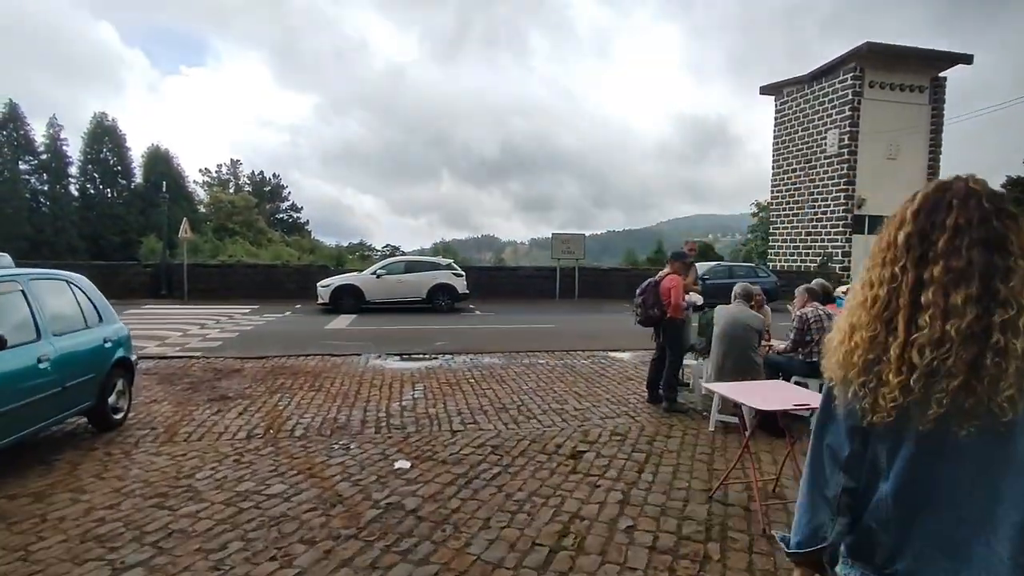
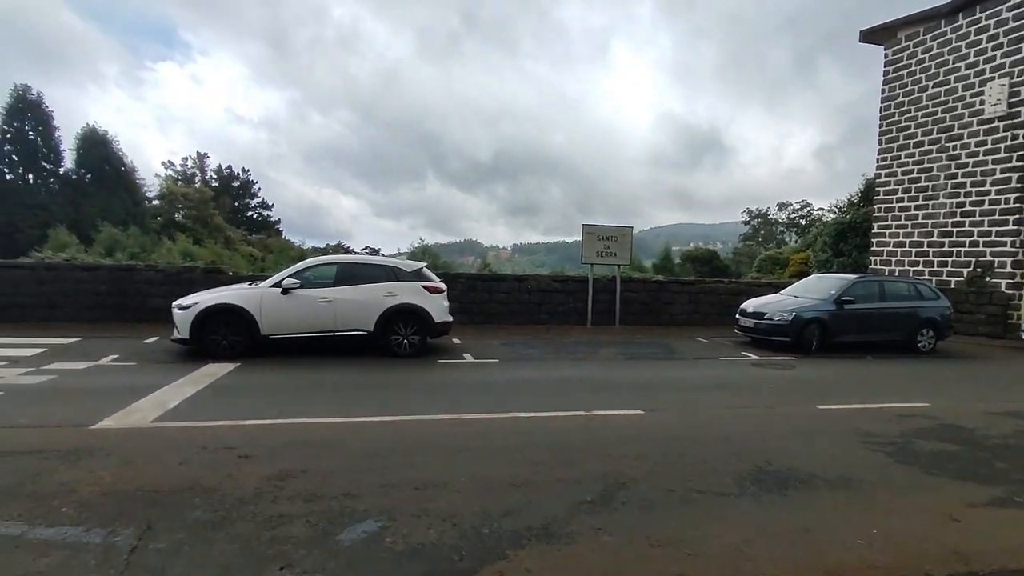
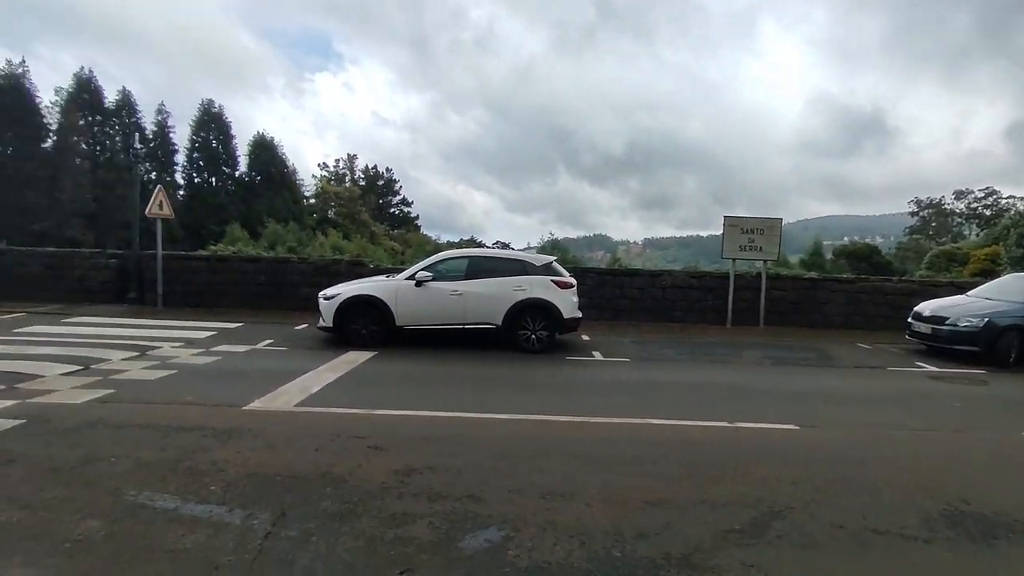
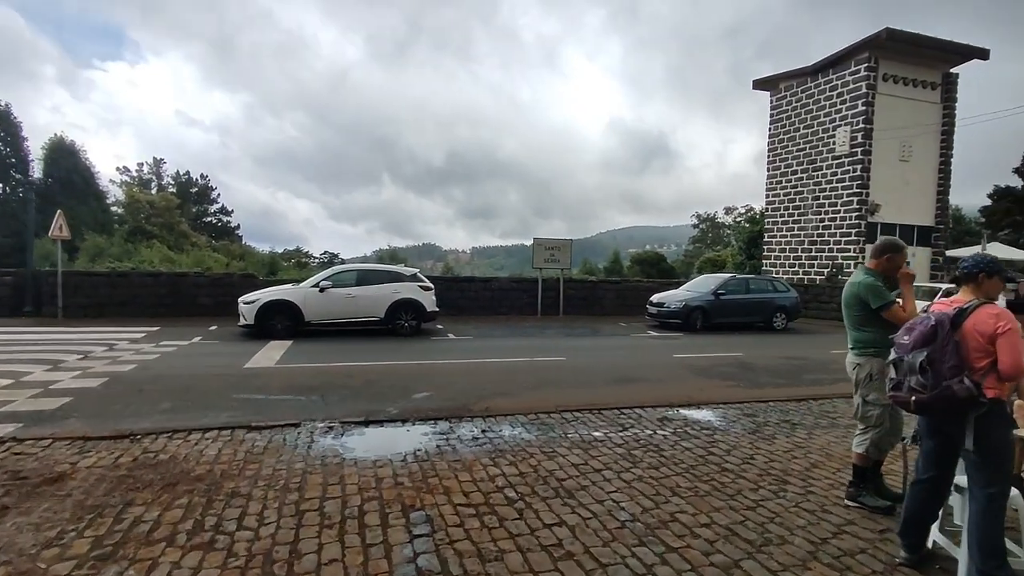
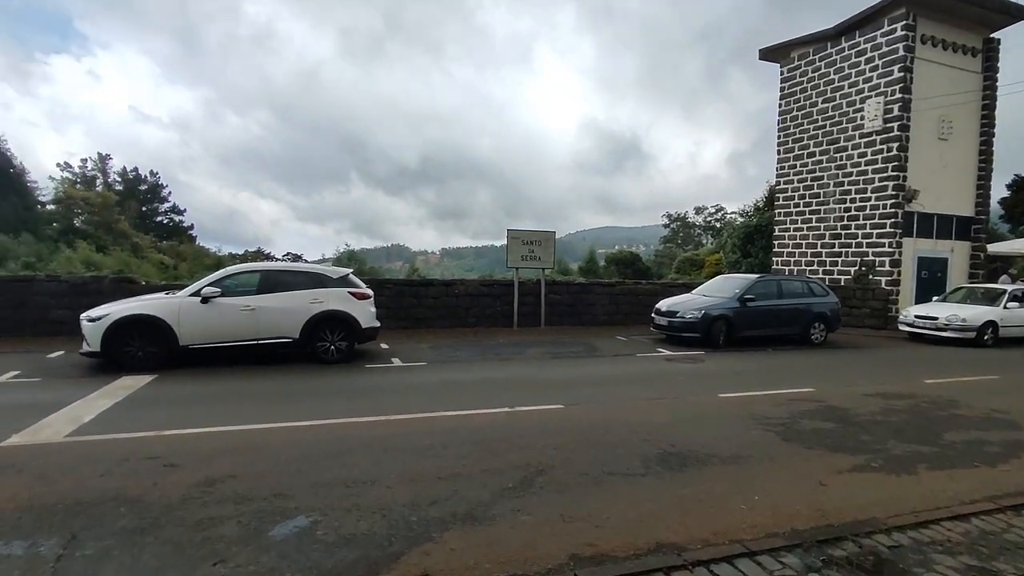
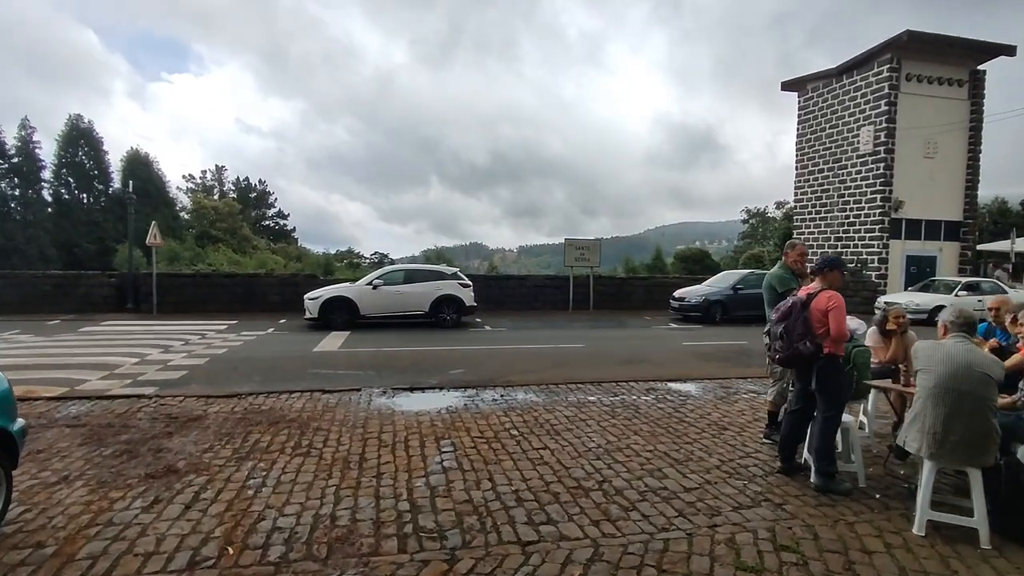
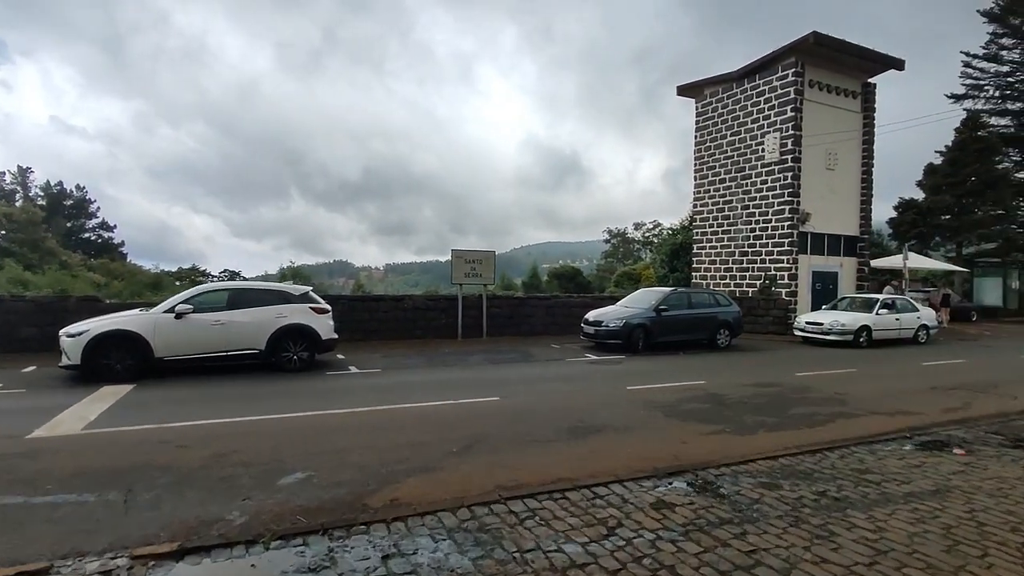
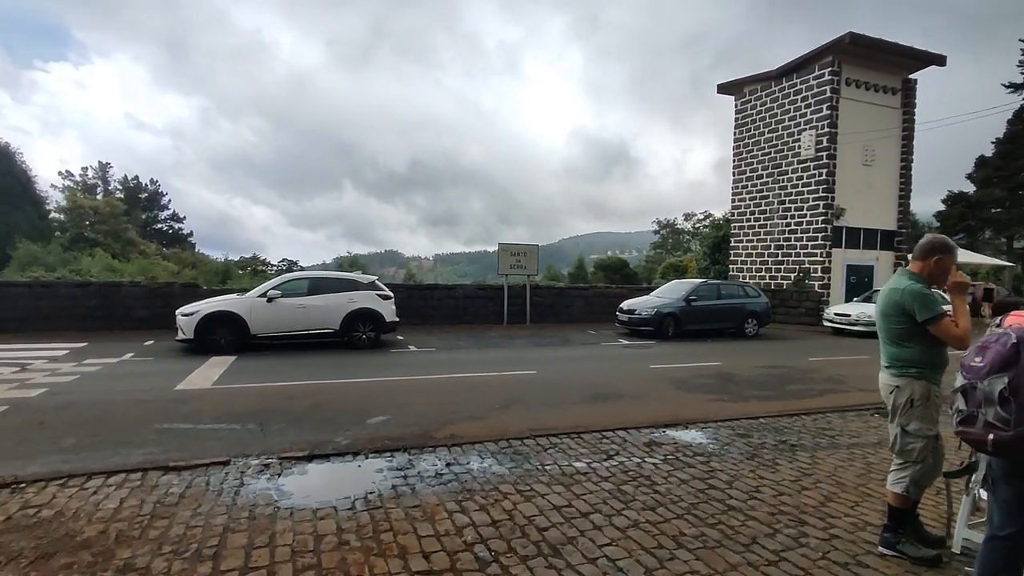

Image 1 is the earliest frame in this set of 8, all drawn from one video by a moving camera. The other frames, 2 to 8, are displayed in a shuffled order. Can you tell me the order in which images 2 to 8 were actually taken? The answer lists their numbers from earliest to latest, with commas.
6, 4, 8, 7, 5, 2, 3
